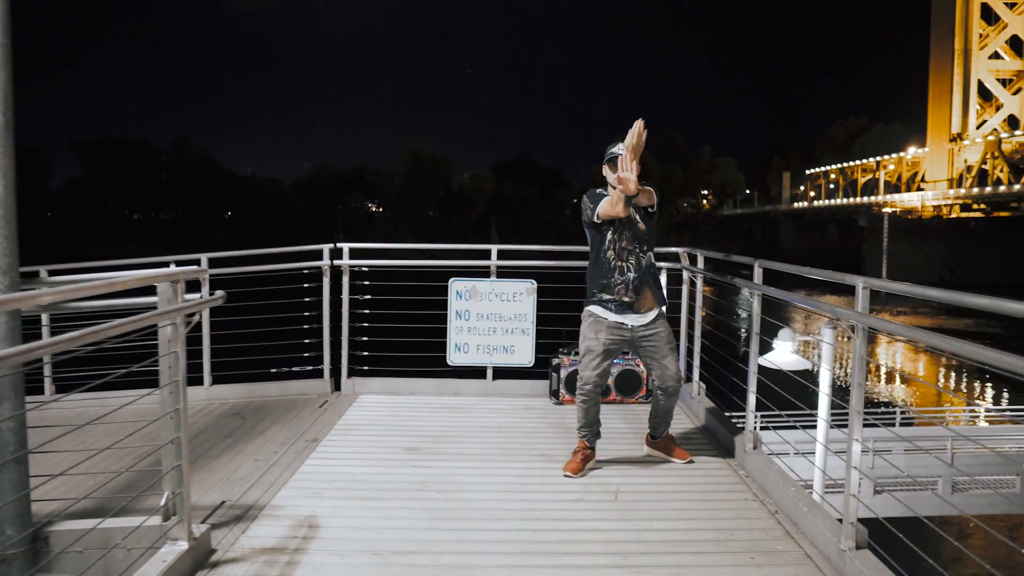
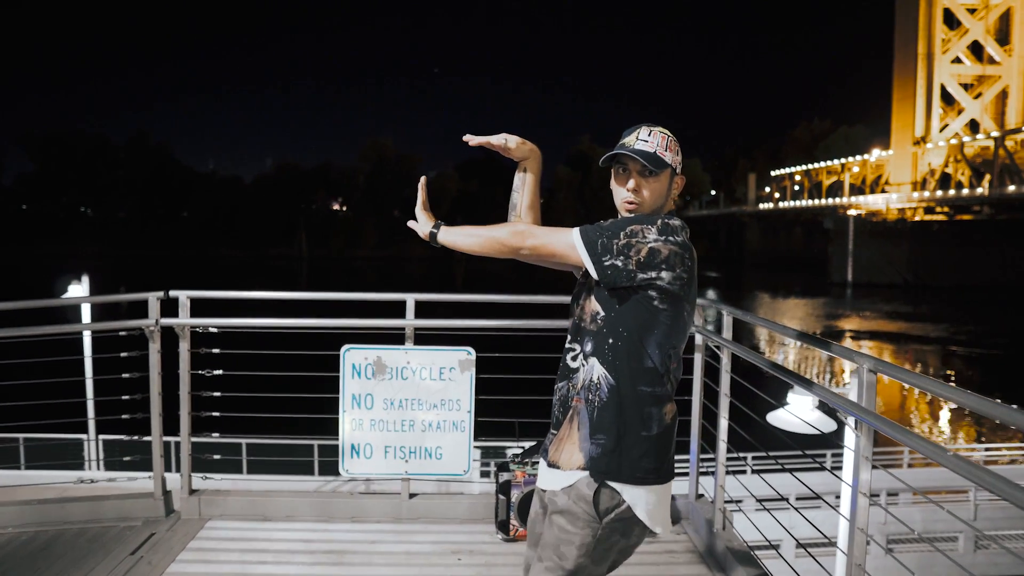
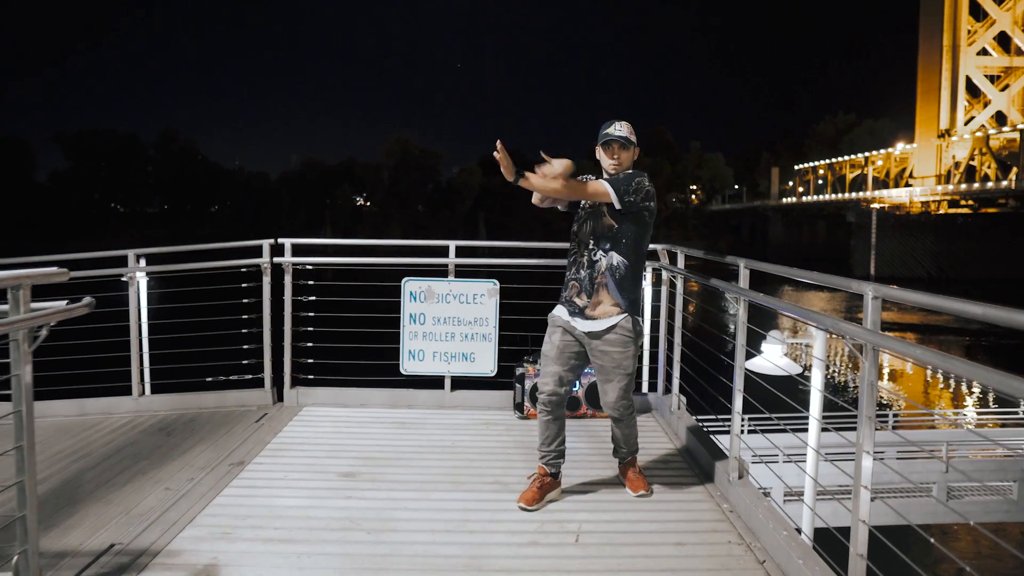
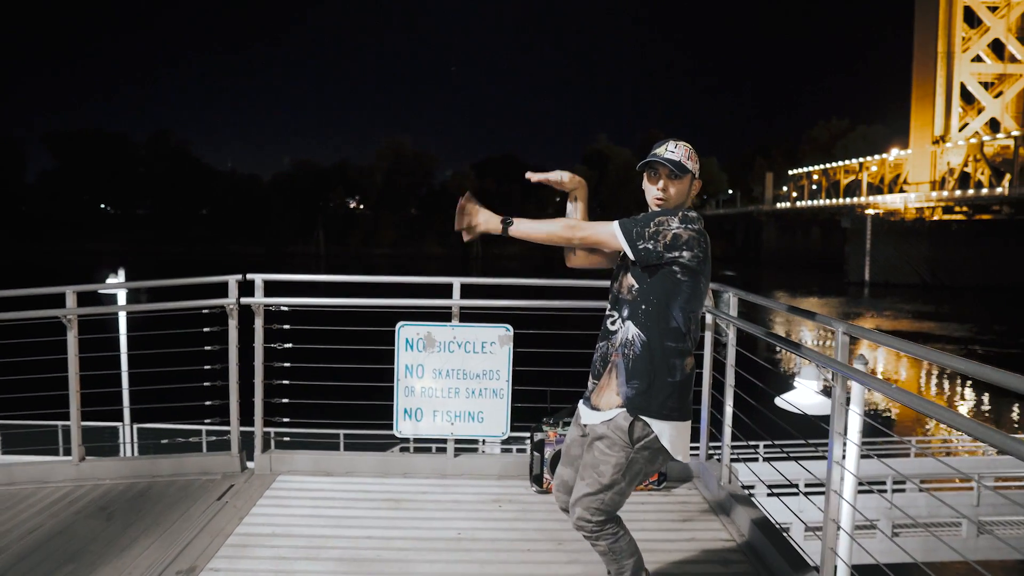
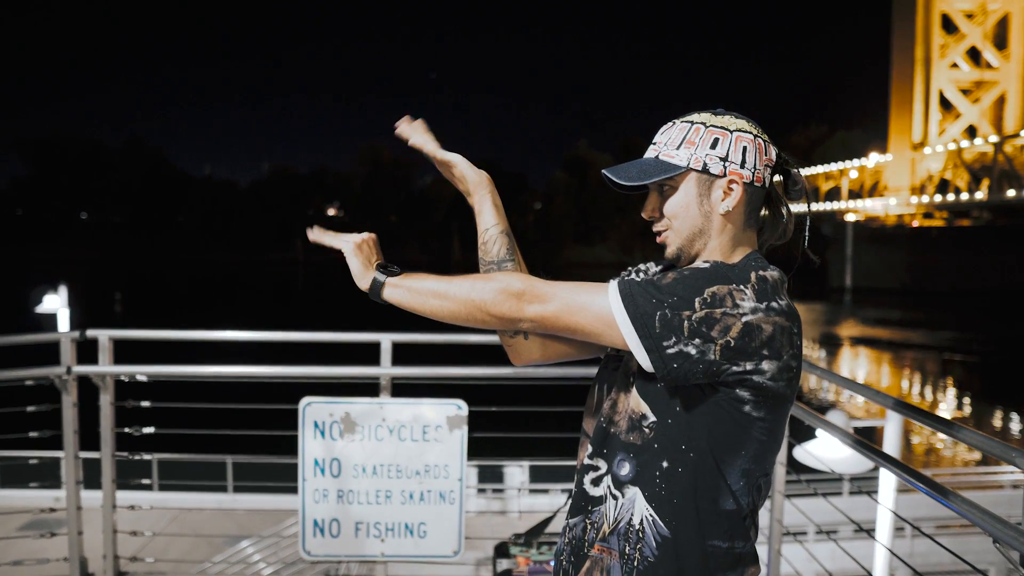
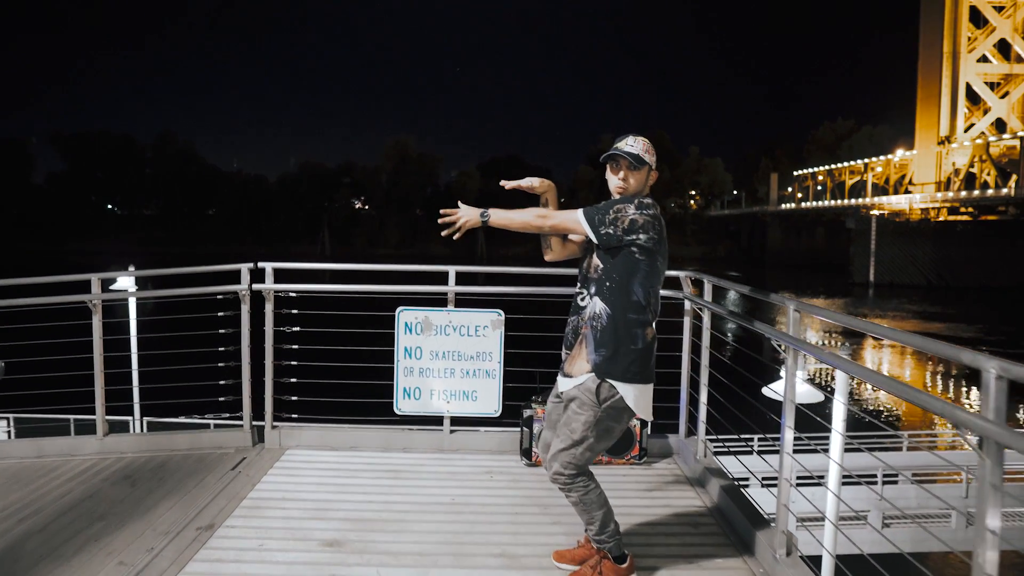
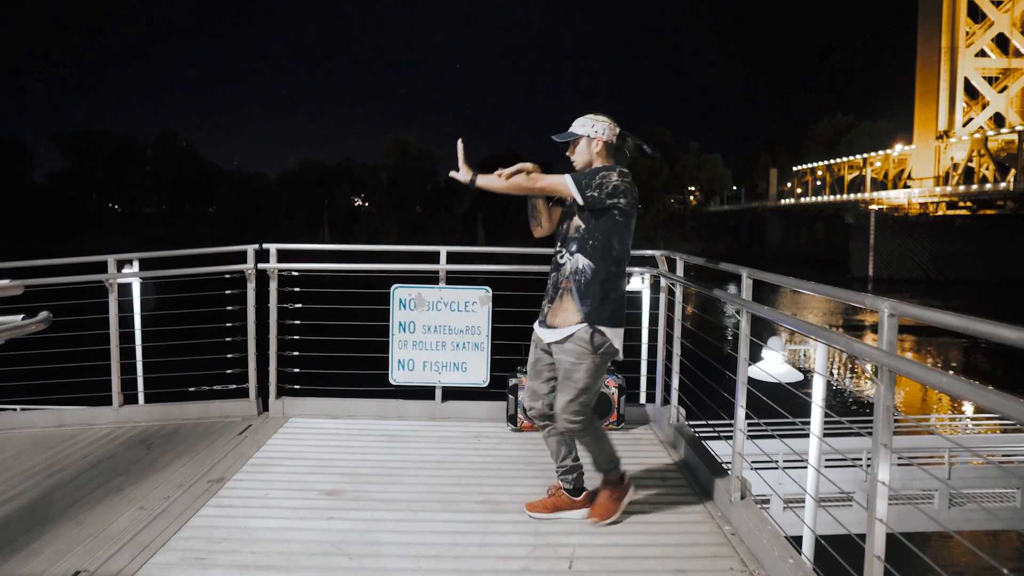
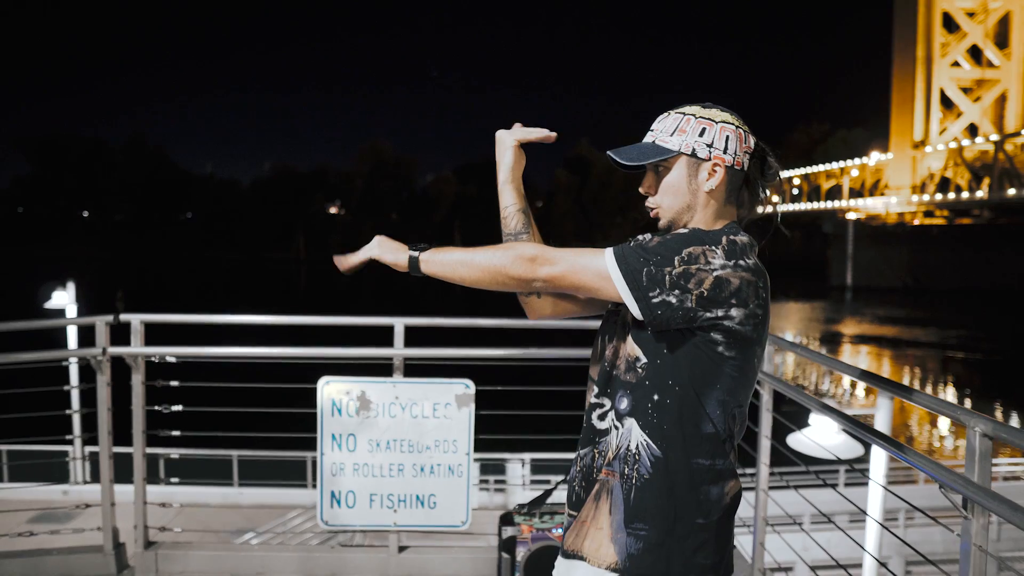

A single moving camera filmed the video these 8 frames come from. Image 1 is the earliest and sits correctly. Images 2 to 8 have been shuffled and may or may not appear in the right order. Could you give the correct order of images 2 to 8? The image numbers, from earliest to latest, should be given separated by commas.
3, 7, 6, 4, 2, 8, 5
